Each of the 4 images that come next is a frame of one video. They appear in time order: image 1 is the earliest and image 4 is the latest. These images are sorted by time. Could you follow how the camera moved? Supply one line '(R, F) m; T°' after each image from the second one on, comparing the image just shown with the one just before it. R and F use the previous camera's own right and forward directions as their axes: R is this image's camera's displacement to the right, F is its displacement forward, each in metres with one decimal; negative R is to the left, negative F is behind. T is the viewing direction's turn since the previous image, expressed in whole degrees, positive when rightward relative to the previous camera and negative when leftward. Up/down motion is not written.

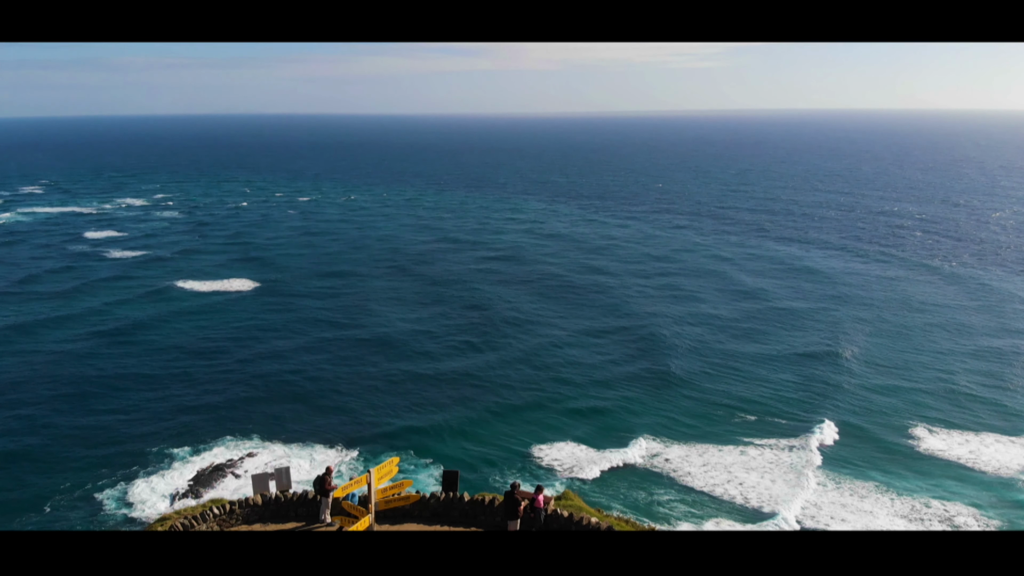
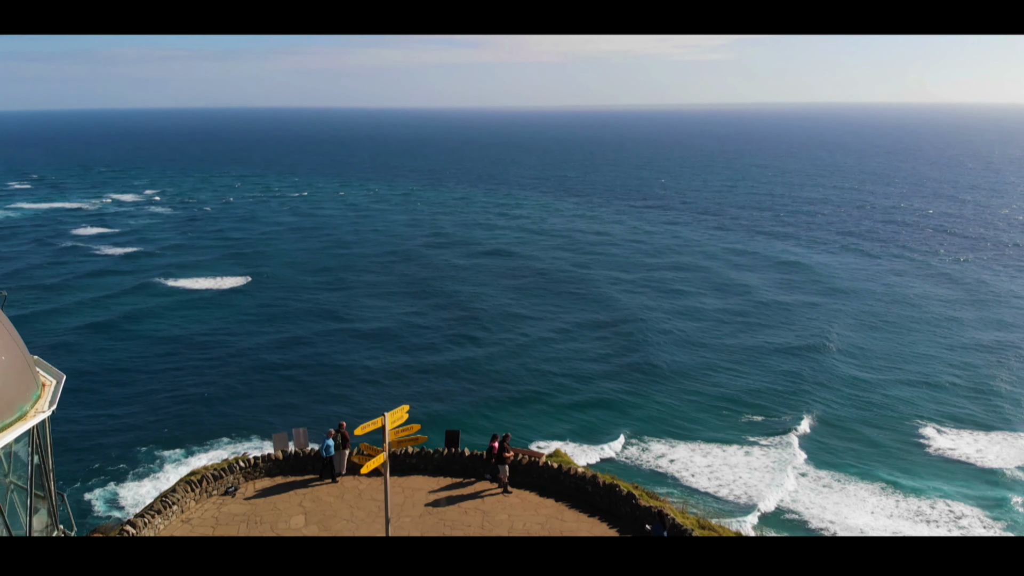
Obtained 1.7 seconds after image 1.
(-0.4, +1.0) m; +1°
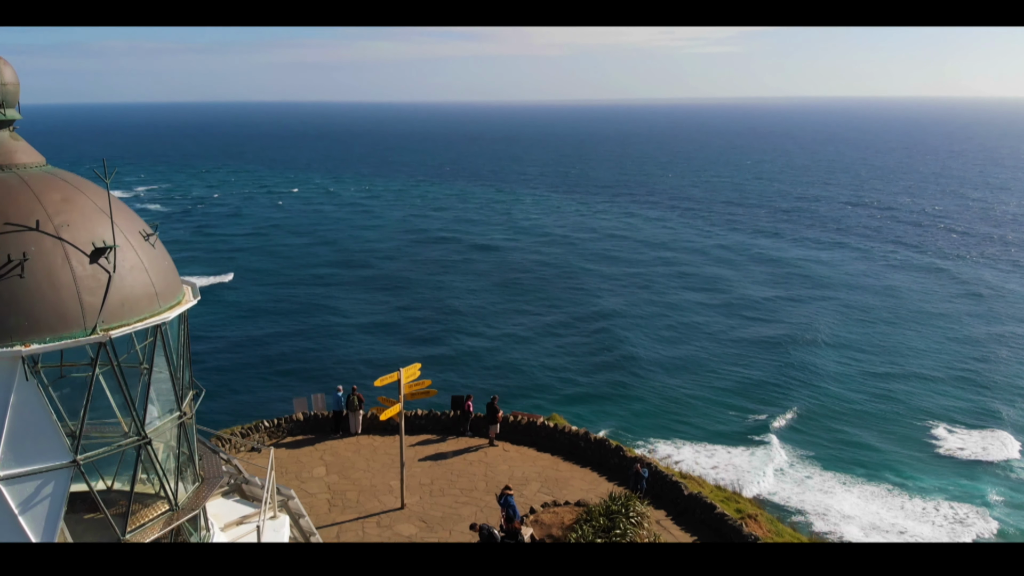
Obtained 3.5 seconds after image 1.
(-0.1, +0.8) m; 0°
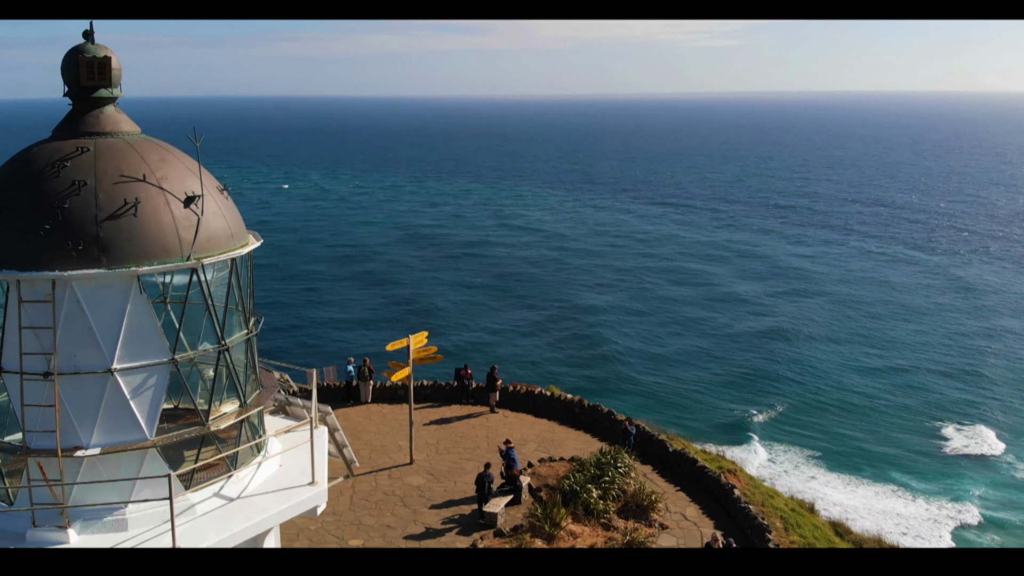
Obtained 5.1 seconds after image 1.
(0.0, -1.0) m; 0°
